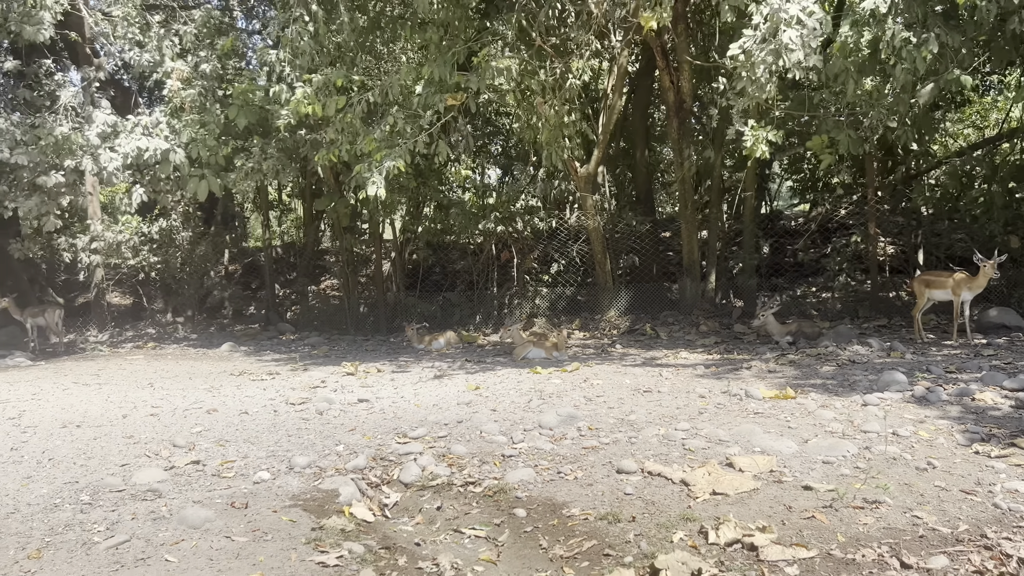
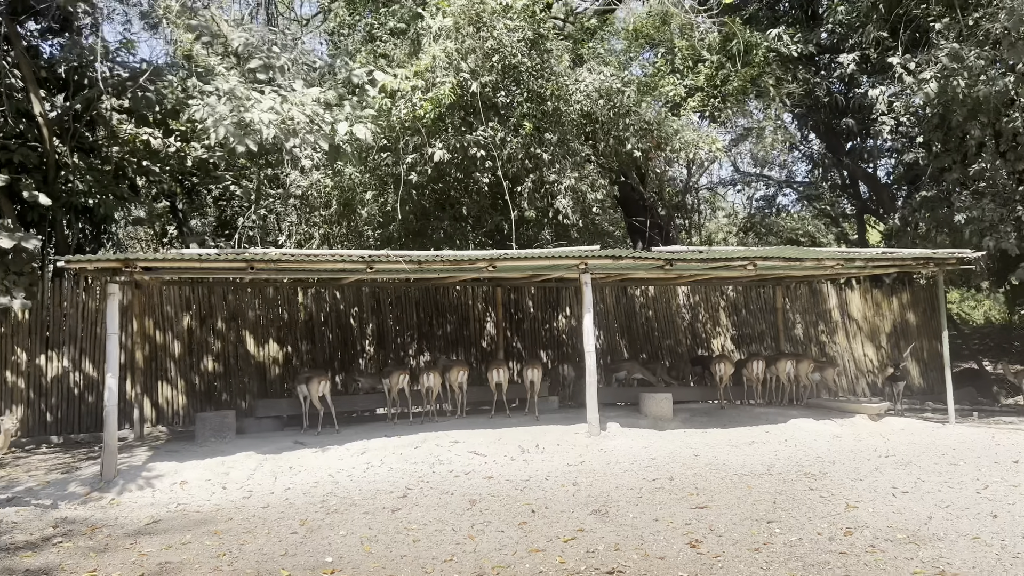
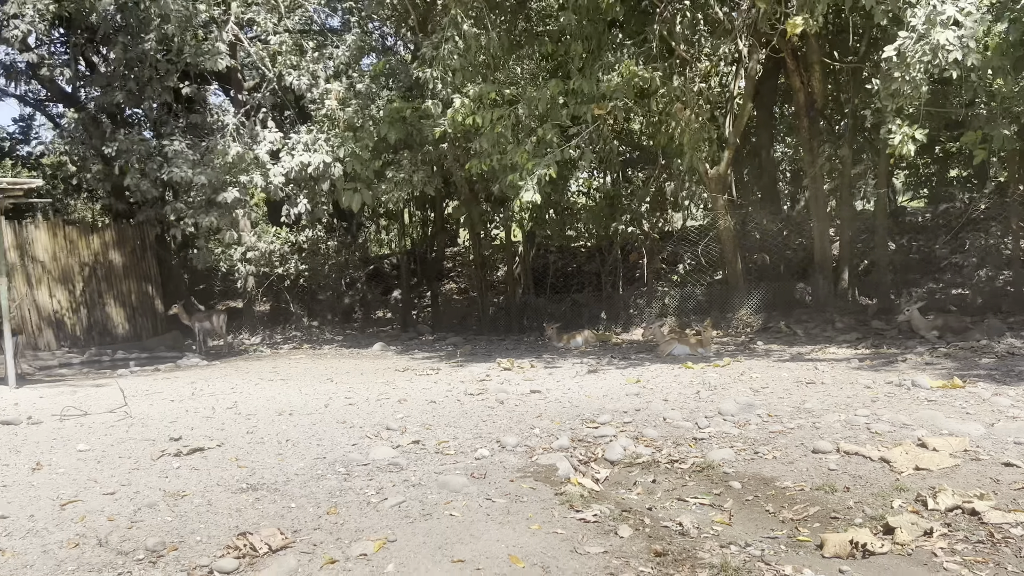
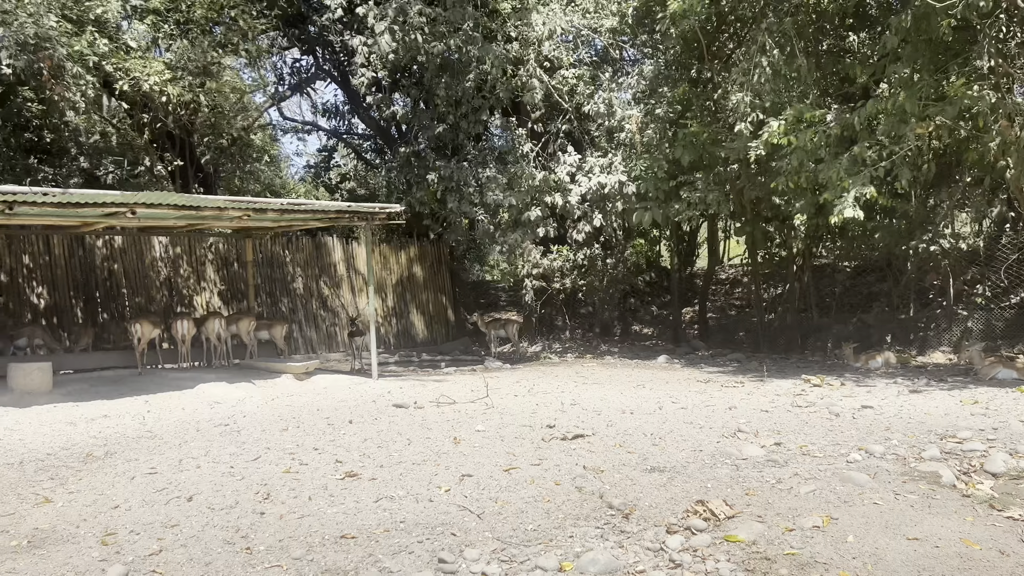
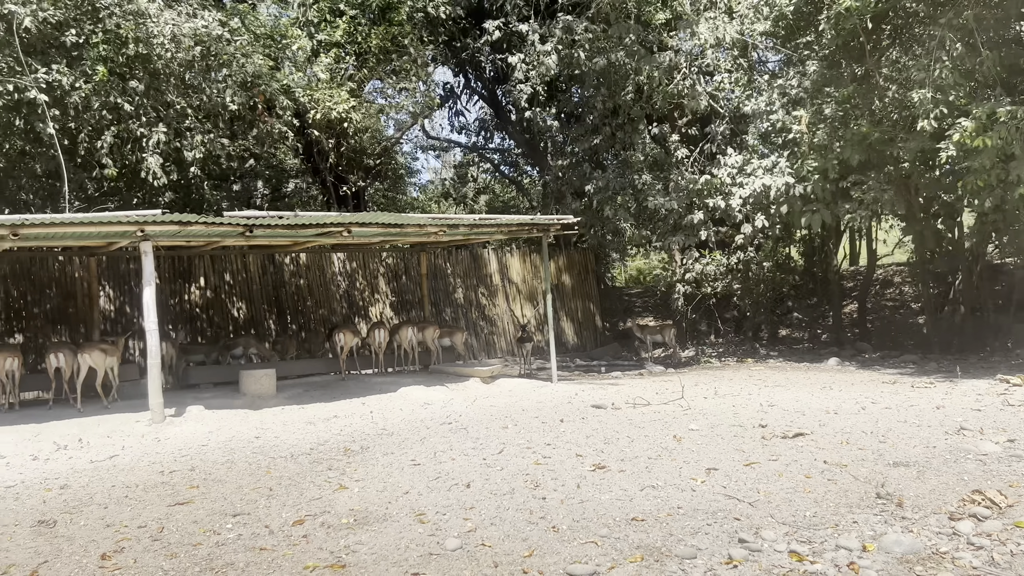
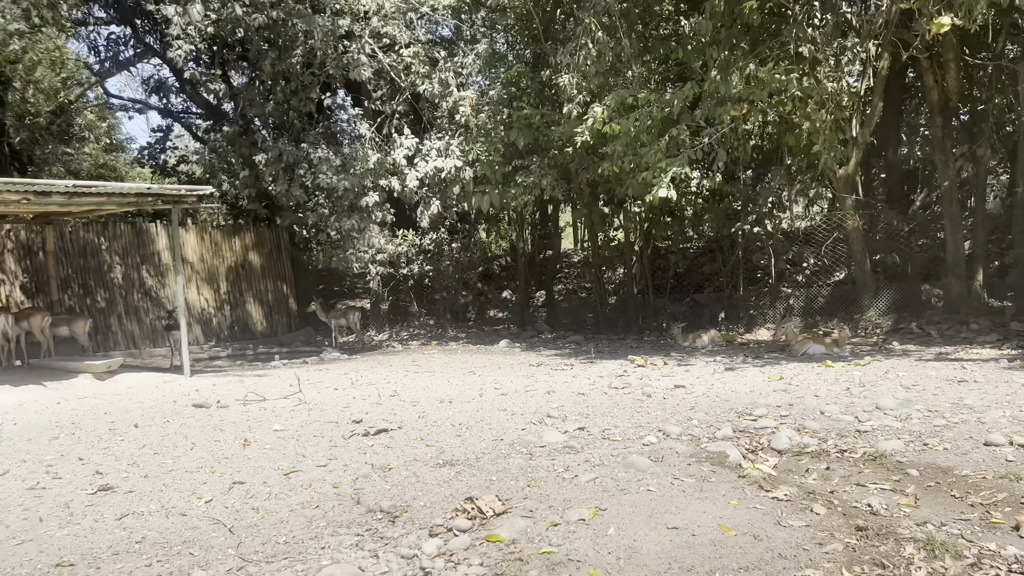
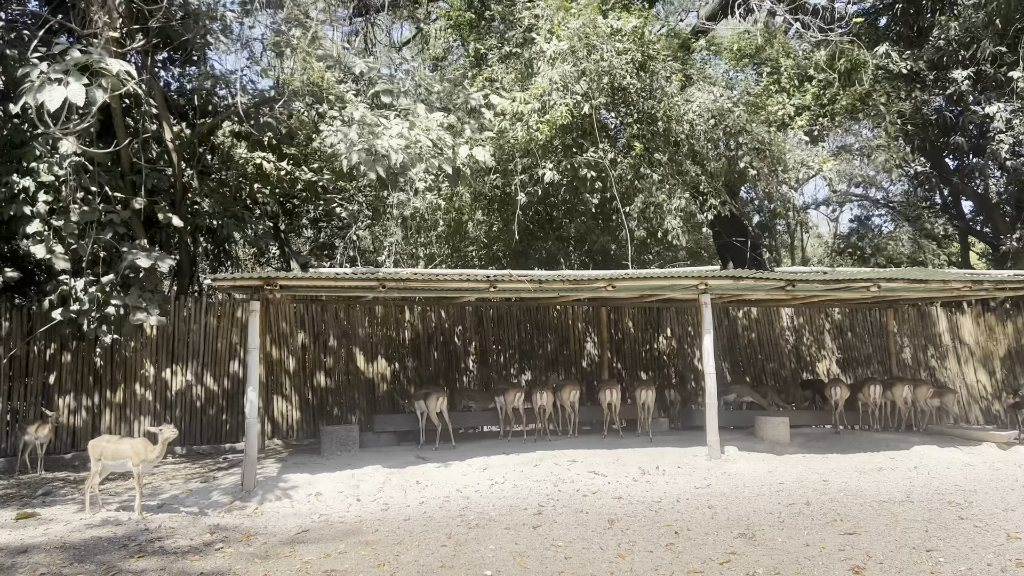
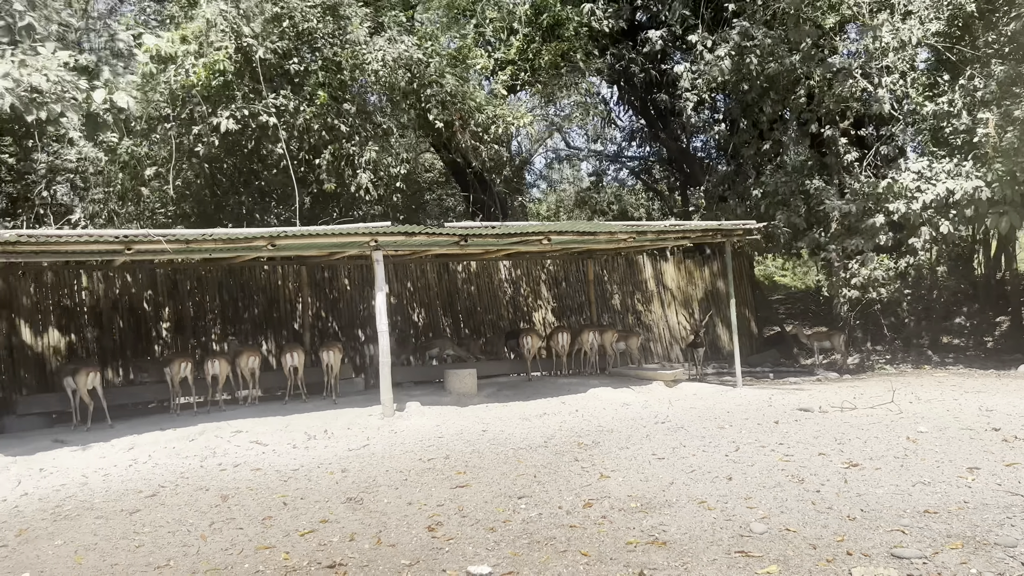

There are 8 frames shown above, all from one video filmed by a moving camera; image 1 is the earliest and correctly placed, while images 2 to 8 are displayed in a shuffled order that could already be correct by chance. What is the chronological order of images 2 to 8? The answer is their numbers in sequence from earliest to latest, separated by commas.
3, 6, 4, 5, 8, 2, 7
